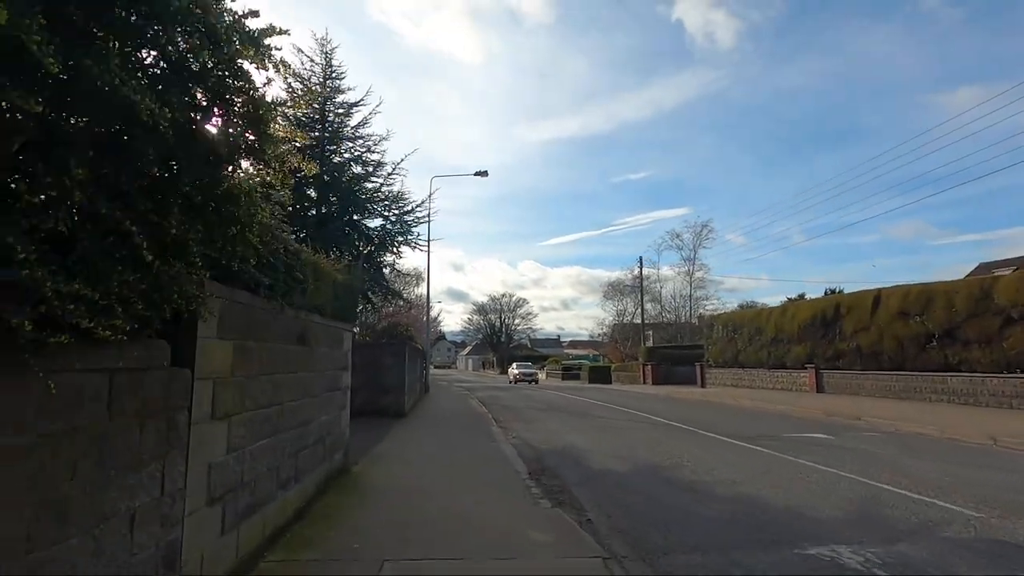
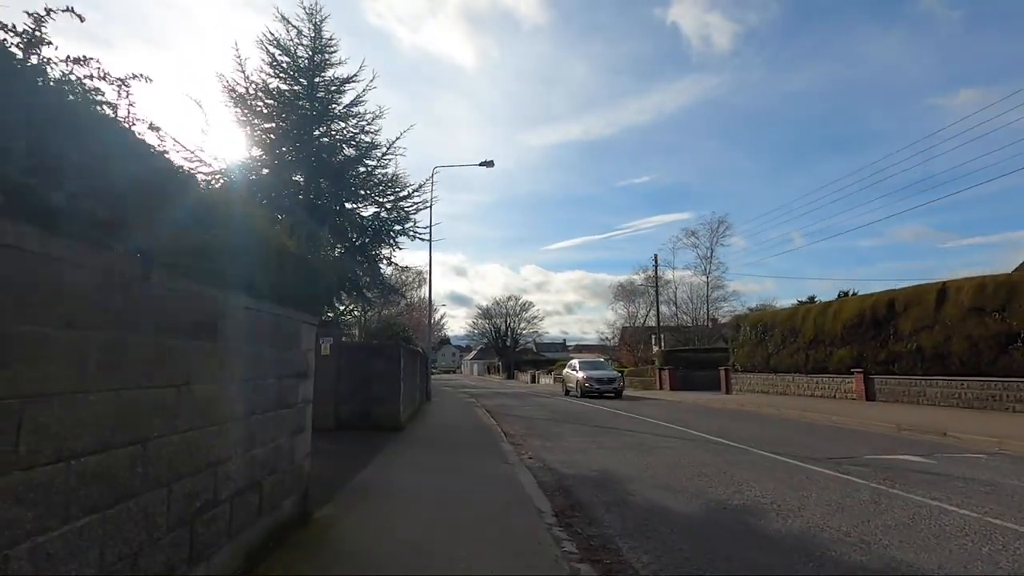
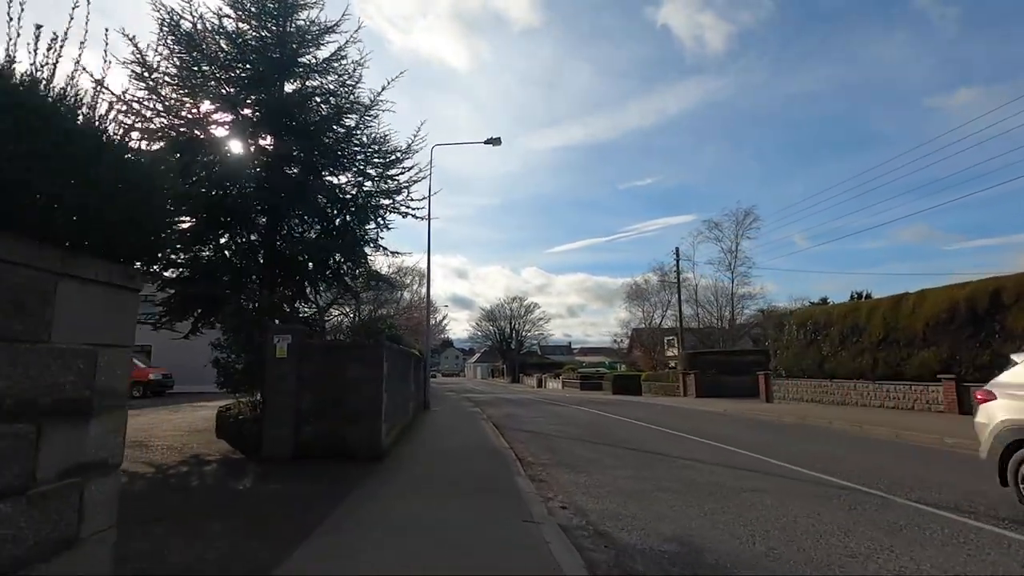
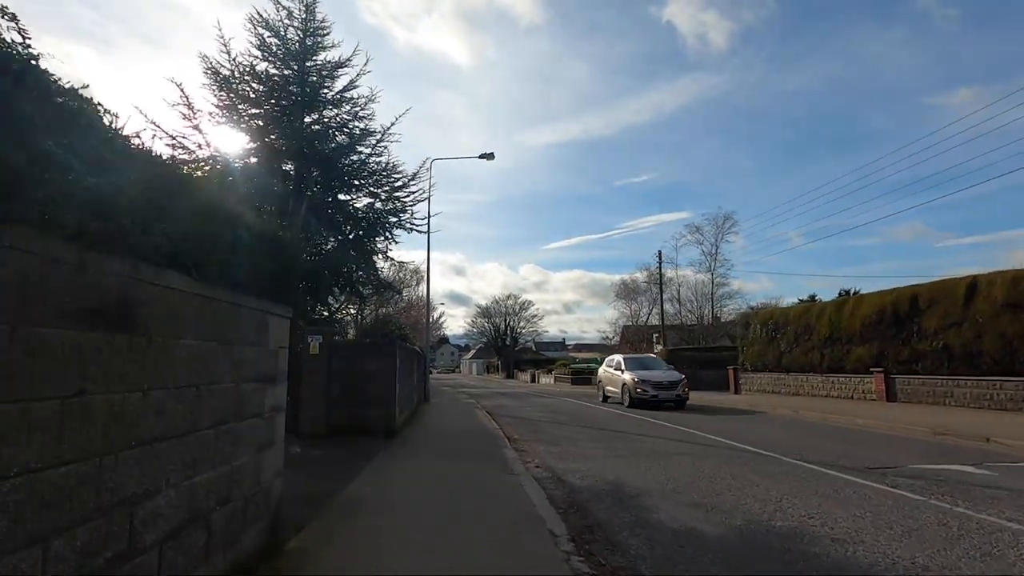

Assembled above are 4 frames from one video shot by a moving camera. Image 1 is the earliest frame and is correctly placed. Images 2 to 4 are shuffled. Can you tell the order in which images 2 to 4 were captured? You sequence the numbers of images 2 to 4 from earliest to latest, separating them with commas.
2, 4, 3
